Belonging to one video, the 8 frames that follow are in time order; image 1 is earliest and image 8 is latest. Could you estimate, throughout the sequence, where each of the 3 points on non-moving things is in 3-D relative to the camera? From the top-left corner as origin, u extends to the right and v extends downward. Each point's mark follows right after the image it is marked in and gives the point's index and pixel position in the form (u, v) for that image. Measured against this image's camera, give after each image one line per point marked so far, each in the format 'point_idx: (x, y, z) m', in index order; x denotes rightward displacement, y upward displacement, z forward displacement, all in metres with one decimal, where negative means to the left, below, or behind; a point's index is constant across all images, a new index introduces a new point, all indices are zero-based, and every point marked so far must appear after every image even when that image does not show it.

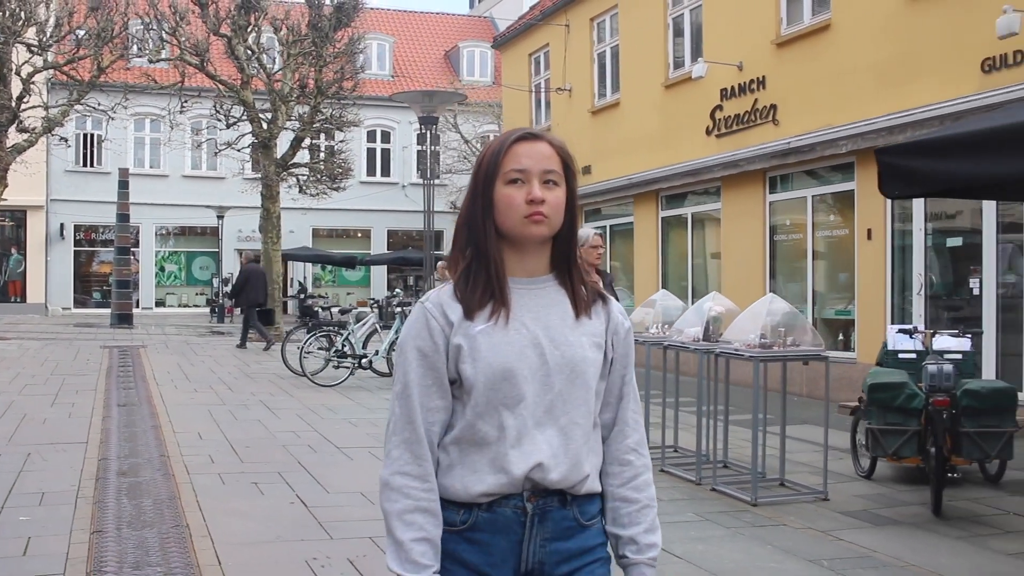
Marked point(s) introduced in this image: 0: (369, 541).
0: (-0.6, -1.1, +5.6) m
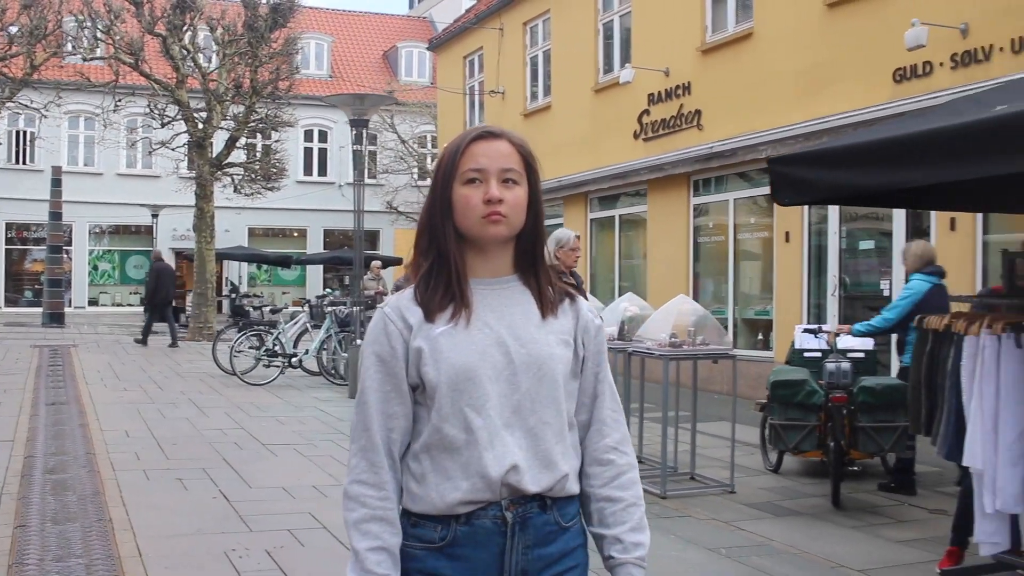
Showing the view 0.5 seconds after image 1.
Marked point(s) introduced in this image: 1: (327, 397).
0: (-1.0, -1.1, +5.8) m
1: (-1.7, -1.0, +12.3) m
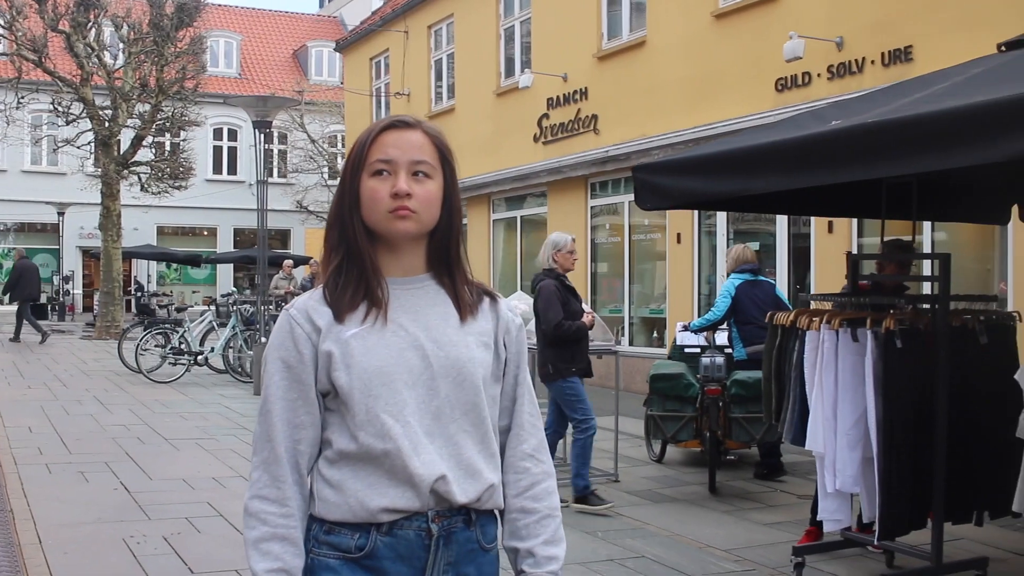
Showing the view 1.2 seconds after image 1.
0: (-1.5, -1.1, +6.1) m
1: (-2.7, -1.0, +12.5) m
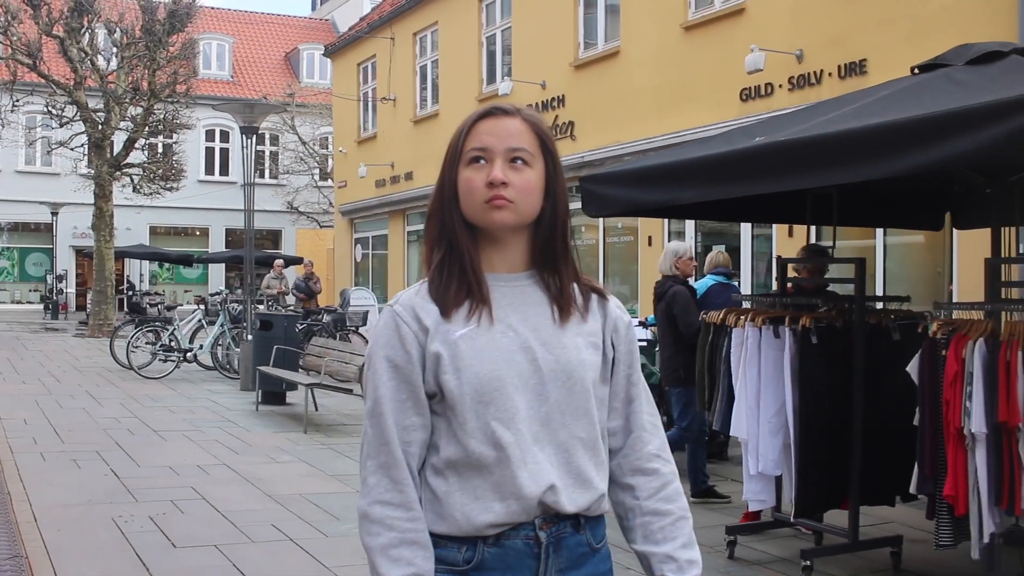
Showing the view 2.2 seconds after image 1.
0: (-1.7, -1.1, +6.6) m
1: (-2.9, -1.0, +13.0) m
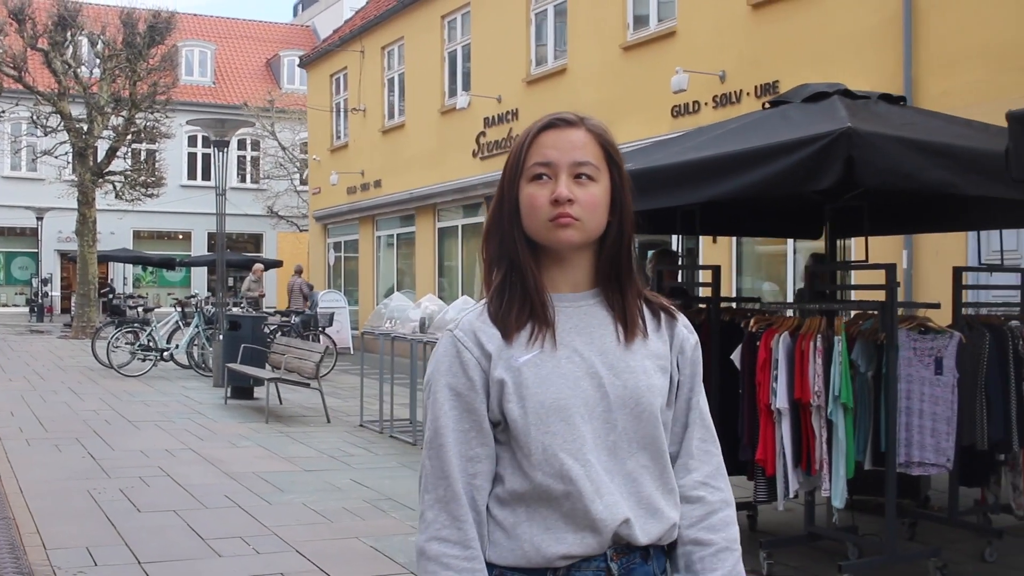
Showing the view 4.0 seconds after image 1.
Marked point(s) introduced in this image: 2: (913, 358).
0: (-2.2, -1.1, +7.5) m
1: (-3.4, -1.1, +13.9) m
2: (+1.7, -0.3, +5.6) m
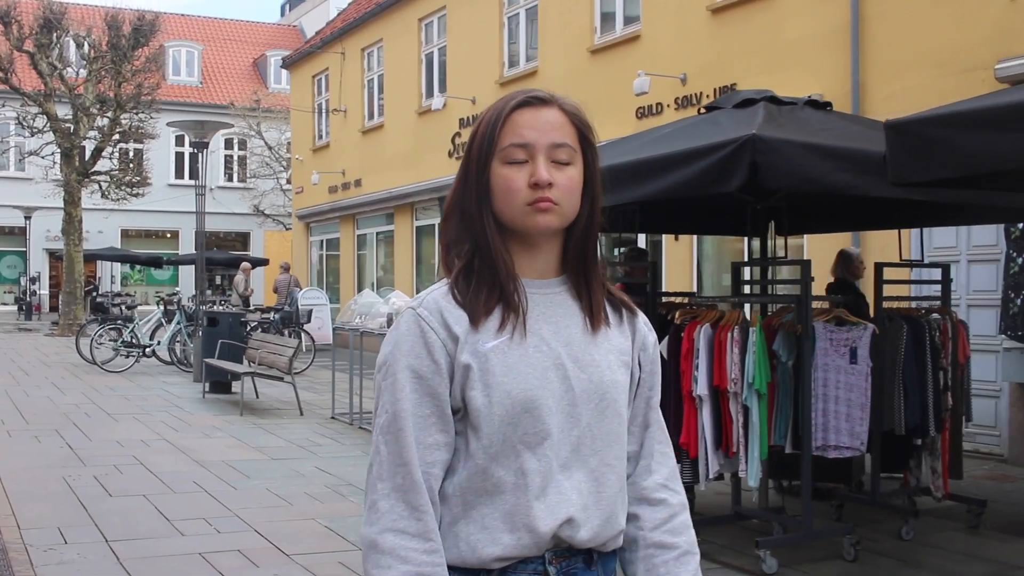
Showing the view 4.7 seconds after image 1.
0: (-2.4, -1.1, +7.9) m
1: (-3.7, -1.0, +14.3) m
2: (+1.5, -0.3, +6.0) m
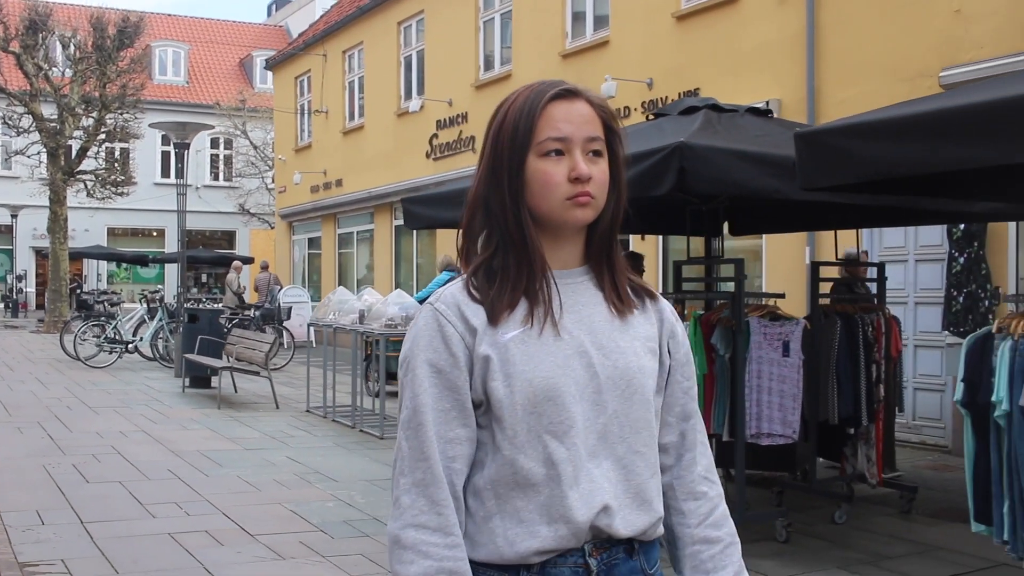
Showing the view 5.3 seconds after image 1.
0: (-2.7, -1.1, +8.3) m
1: (-4.0, -1.0, +14.7) m
2: (+1.2, -0.3, +6.4) m
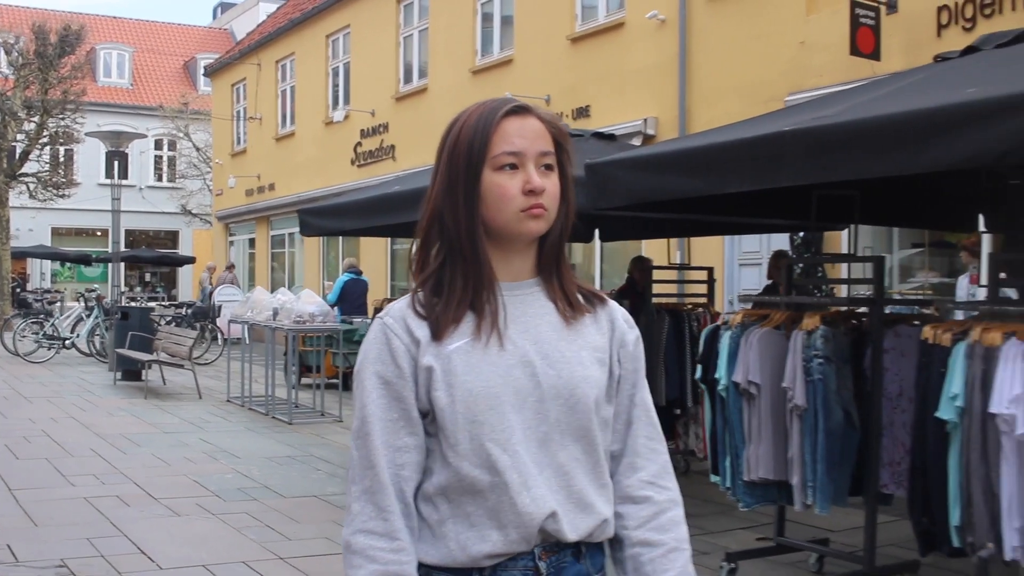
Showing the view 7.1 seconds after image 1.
0: (-3.5, -1.1, +9.3) m
1: (-5.1, -1.0, +15.6) m
2: (+0.5, -0.3, +7.5) m
